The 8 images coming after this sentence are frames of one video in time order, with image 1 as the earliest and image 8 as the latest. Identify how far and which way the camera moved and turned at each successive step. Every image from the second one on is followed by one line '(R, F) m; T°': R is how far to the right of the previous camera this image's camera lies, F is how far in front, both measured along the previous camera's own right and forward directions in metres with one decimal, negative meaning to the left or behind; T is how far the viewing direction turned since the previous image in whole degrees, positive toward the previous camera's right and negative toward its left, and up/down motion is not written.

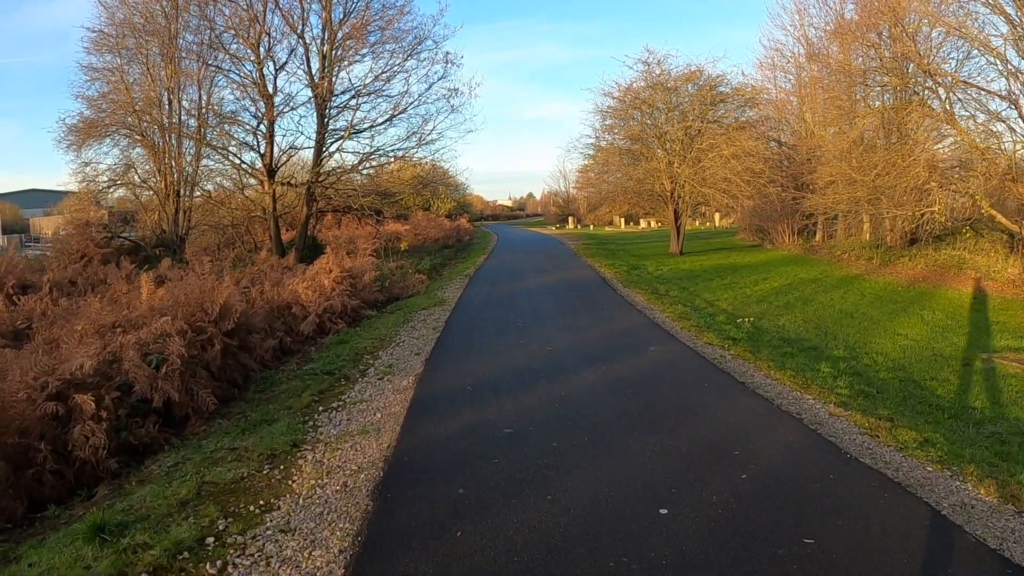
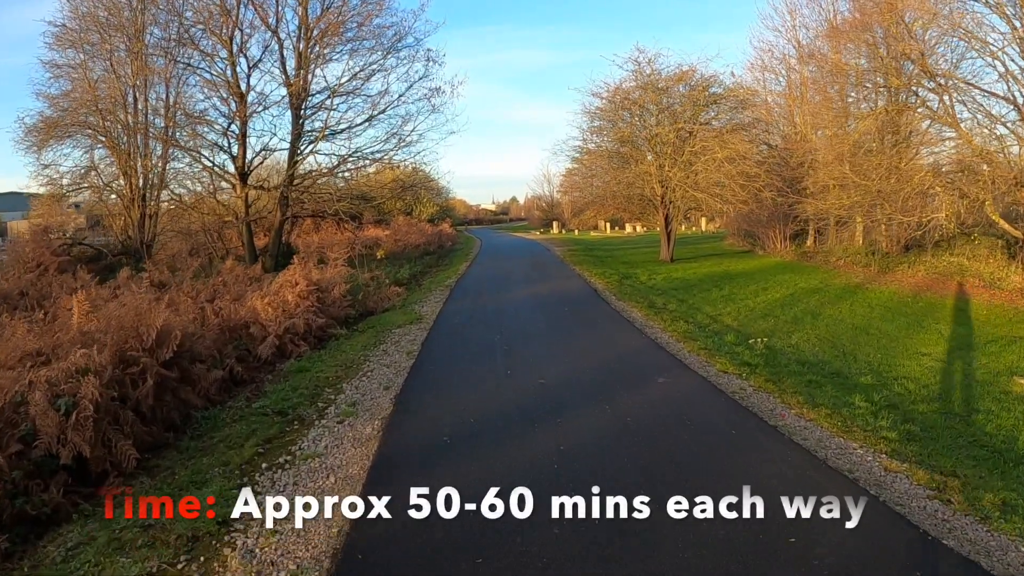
(0.0, +1.1) m; +1°
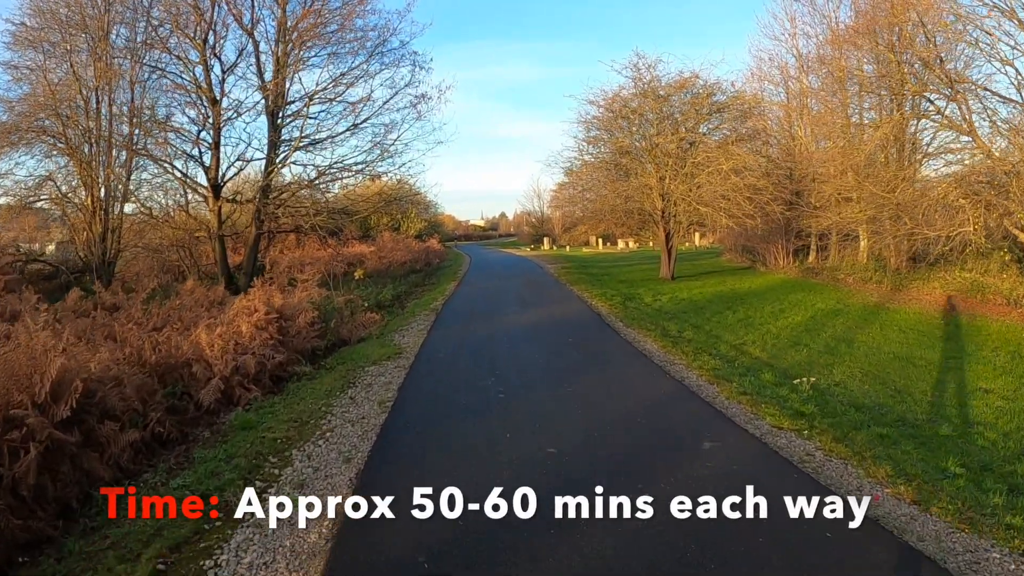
(-0.1, +1.5) m; +1°
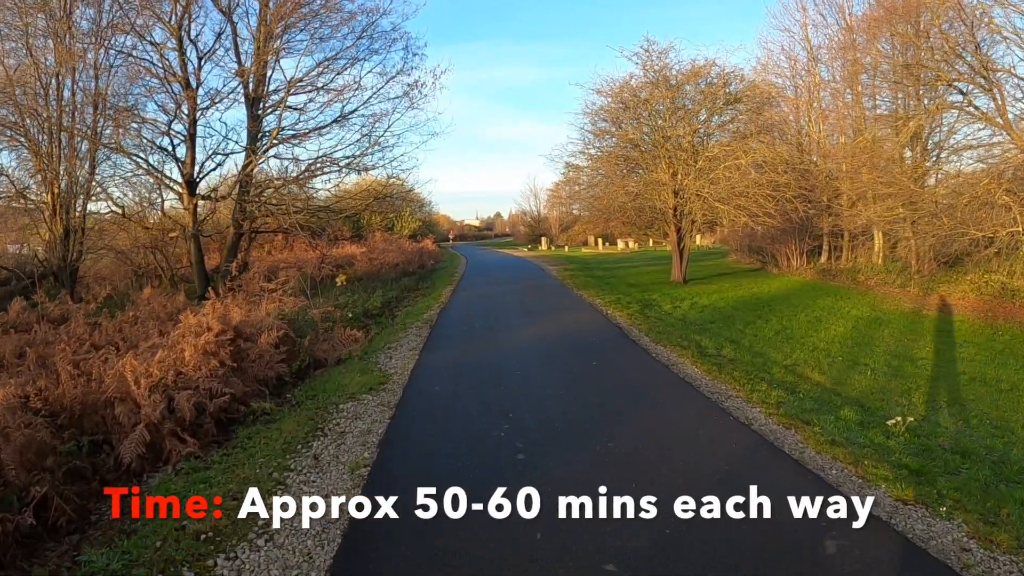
(-0.2, +1.7) m; 0°
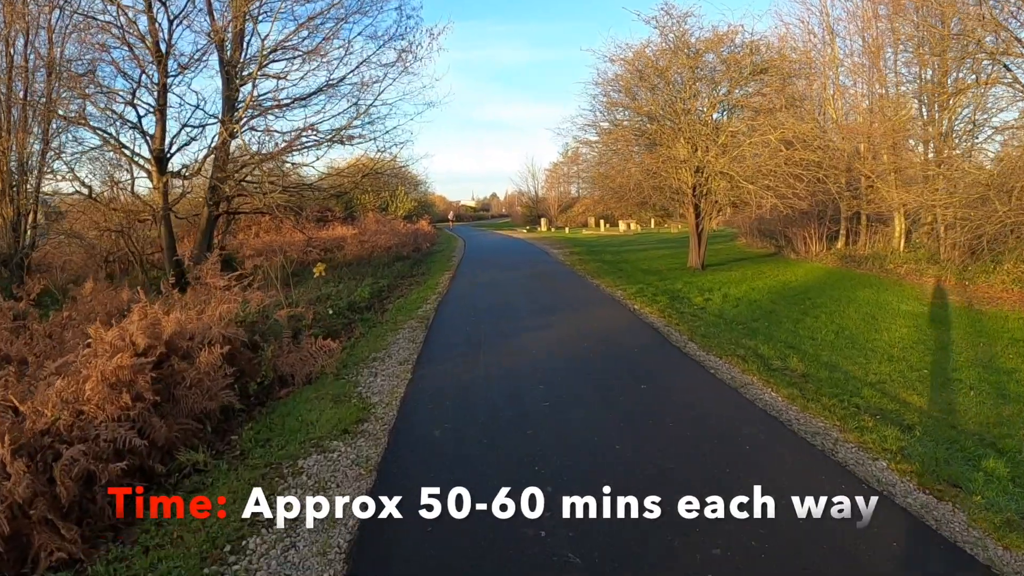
(-0.3, +1.8) m; 0°
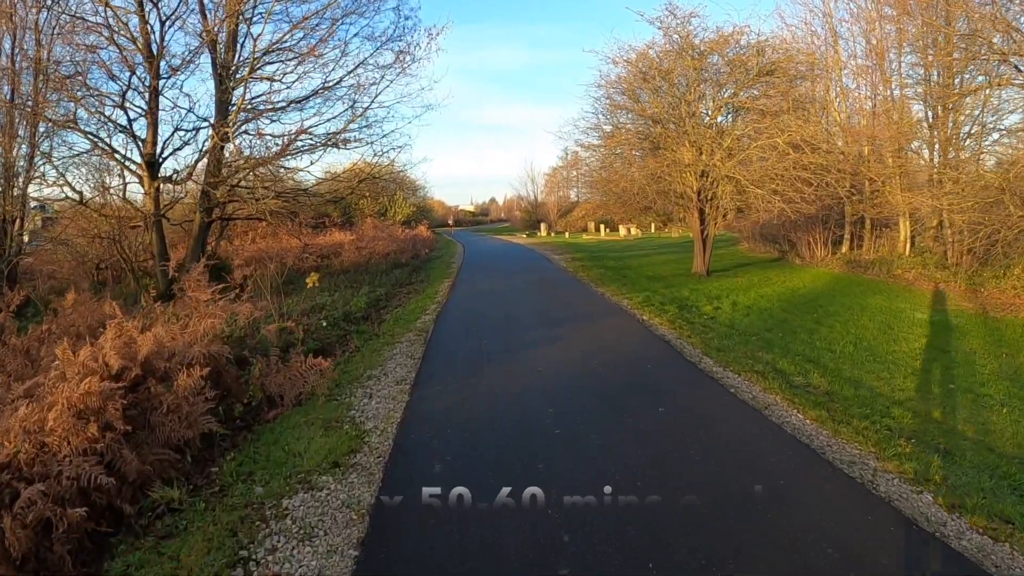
(-0.1, +0.4) m; 0°
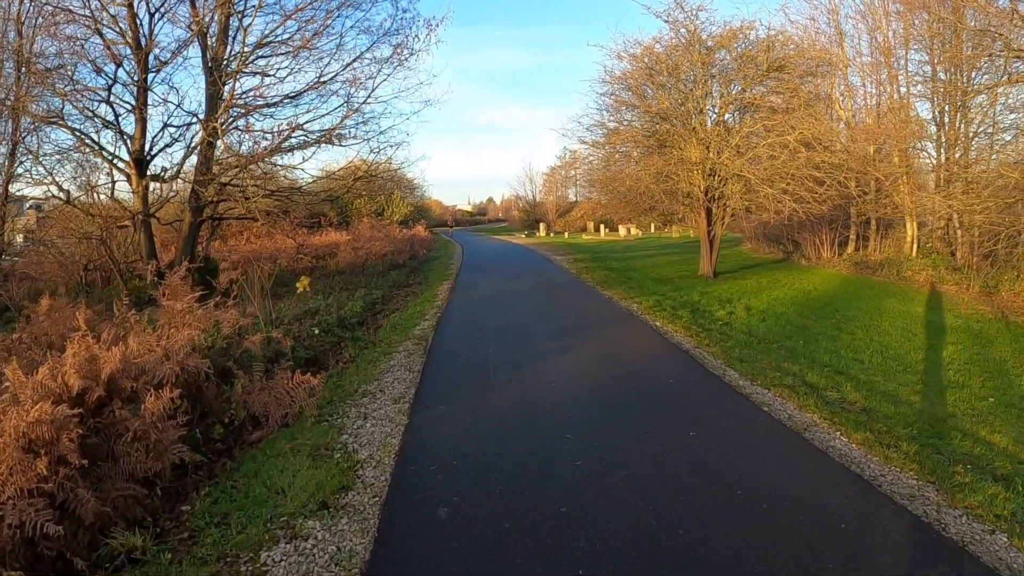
(-0.1, +0.6) m; 0°
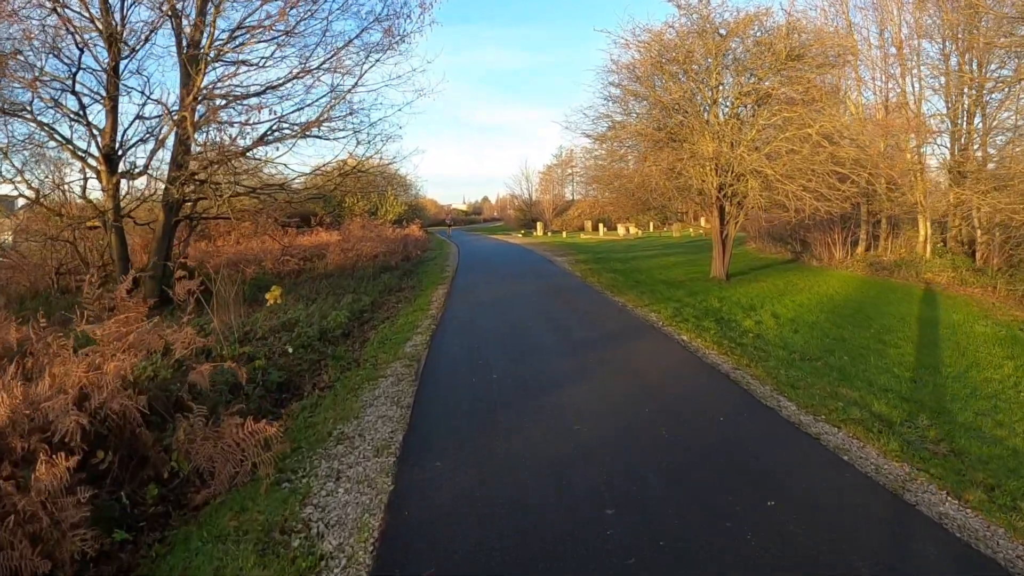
(-0.1, +1.2) m; 0°
